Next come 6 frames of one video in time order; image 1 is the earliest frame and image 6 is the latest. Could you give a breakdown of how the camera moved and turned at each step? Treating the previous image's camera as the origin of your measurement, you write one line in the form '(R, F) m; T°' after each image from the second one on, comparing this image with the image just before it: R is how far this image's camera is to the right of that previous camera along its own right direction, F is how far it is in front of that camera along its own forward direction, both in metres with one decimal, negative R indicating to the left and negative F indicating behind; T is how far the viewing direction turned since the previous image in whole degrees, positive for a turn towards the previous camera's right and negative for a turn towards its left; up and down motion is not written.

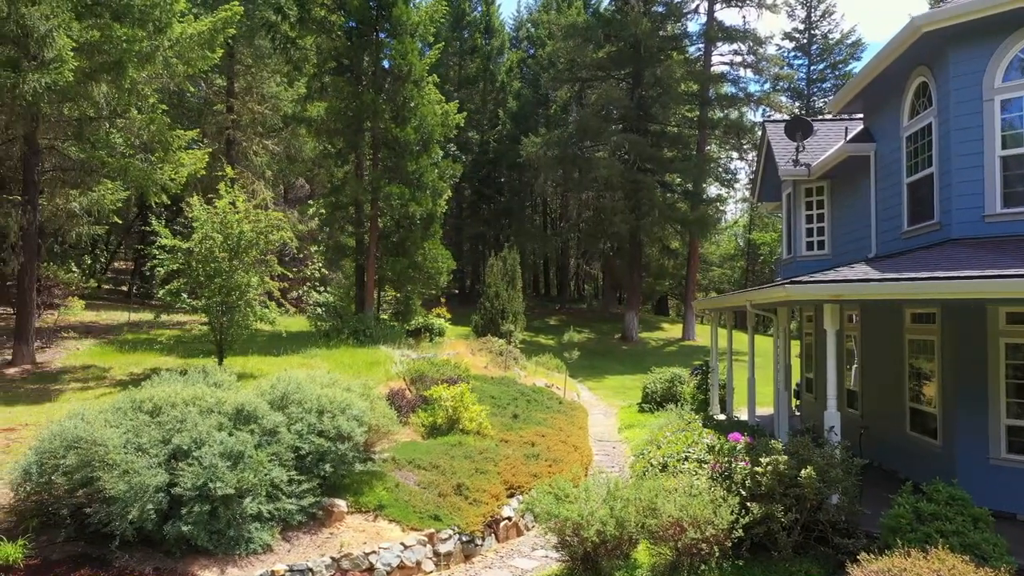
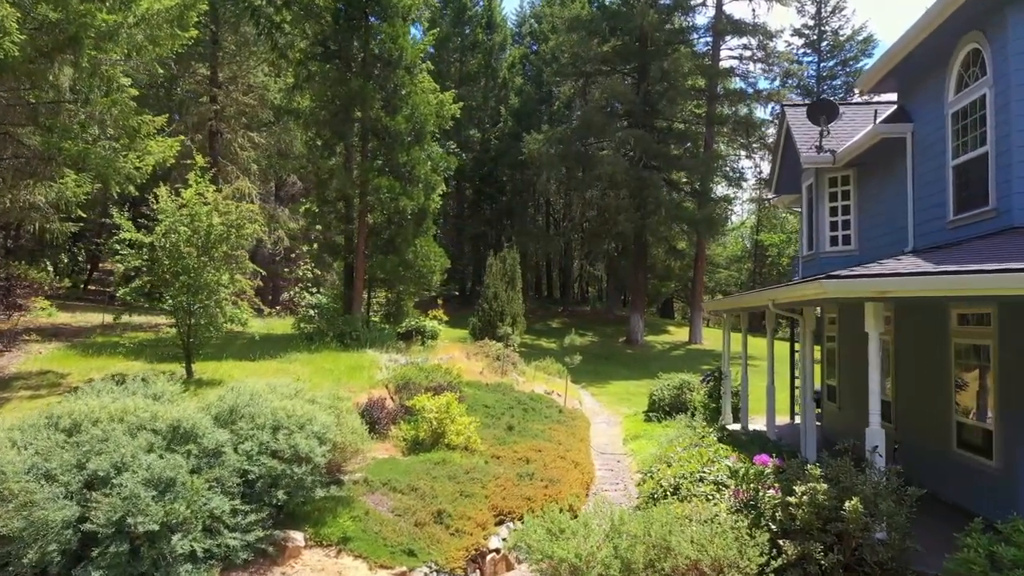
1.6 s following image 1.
(+0.1, +1.1) m; 0°
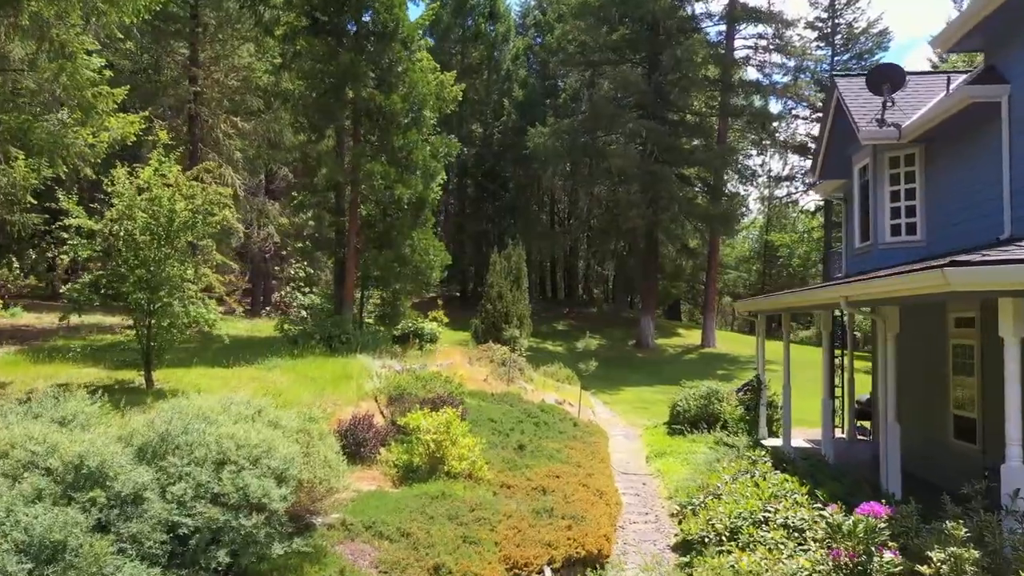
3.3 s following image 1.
(-0.1, +1.6) m; 0°
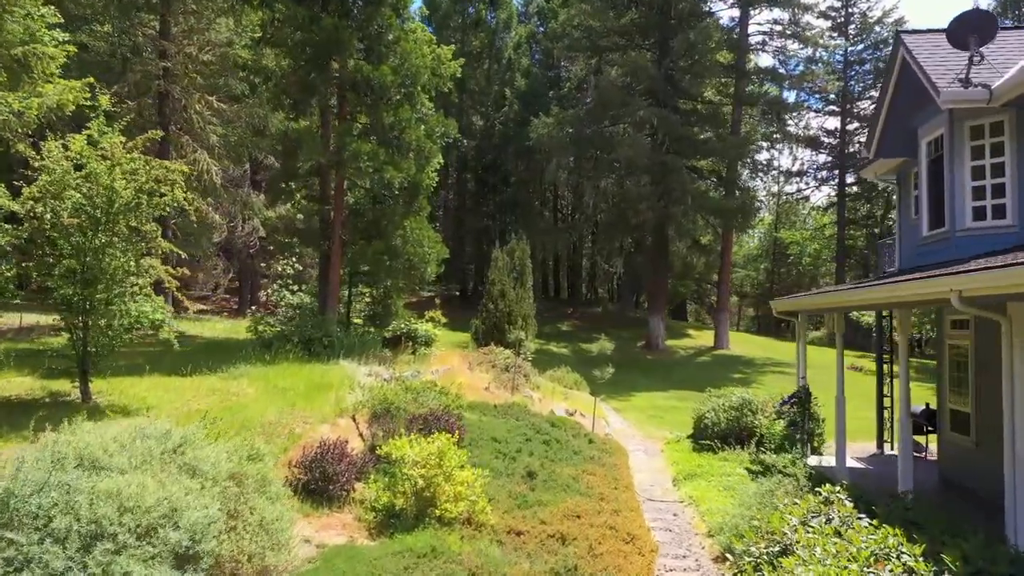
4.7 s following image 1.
(-0.1, +1.7) m; 0°
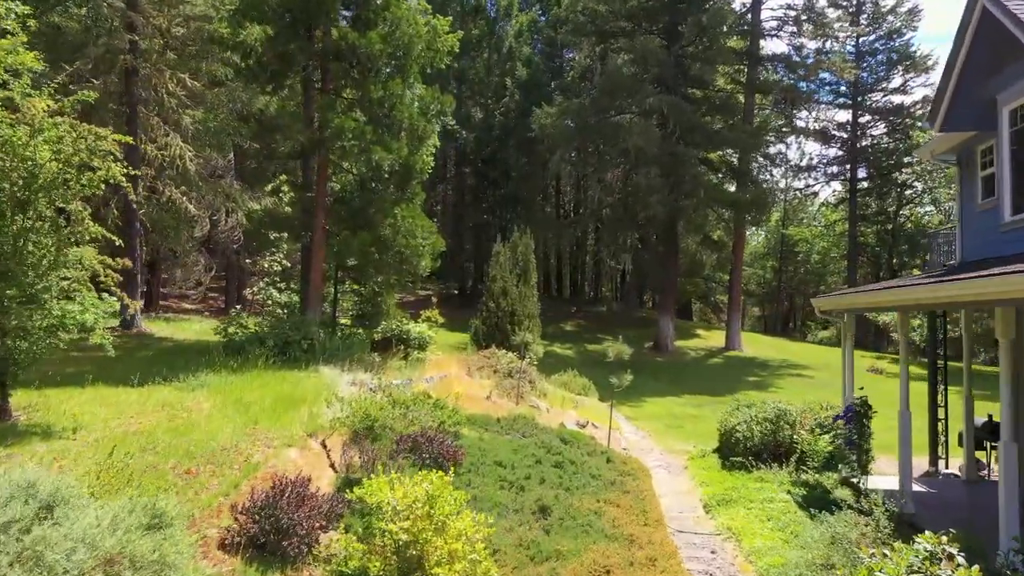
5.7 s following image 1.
(-0.1, +1.5) m; 0°
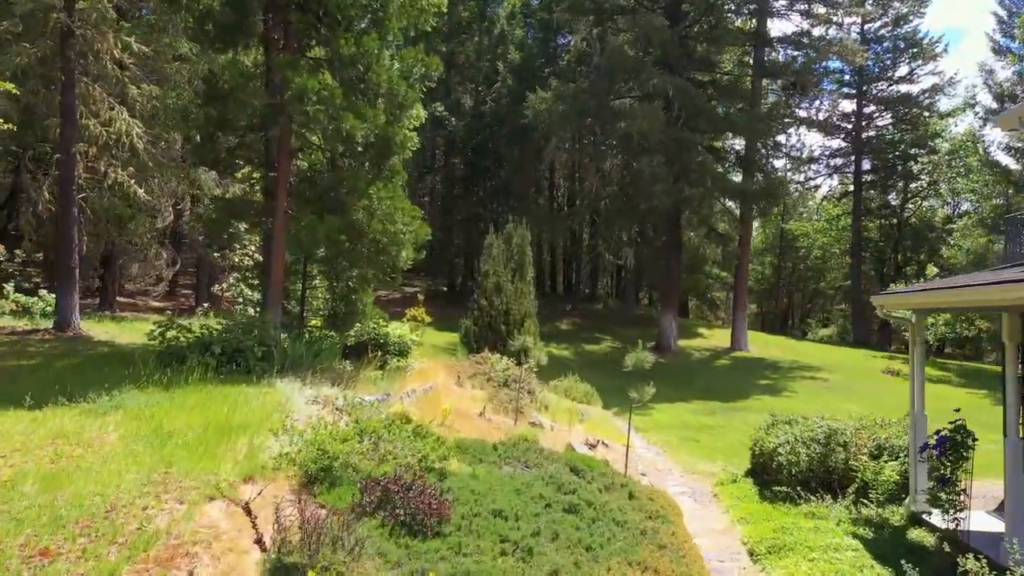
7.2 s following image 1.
(-0.1, +1.8) m; +1°
